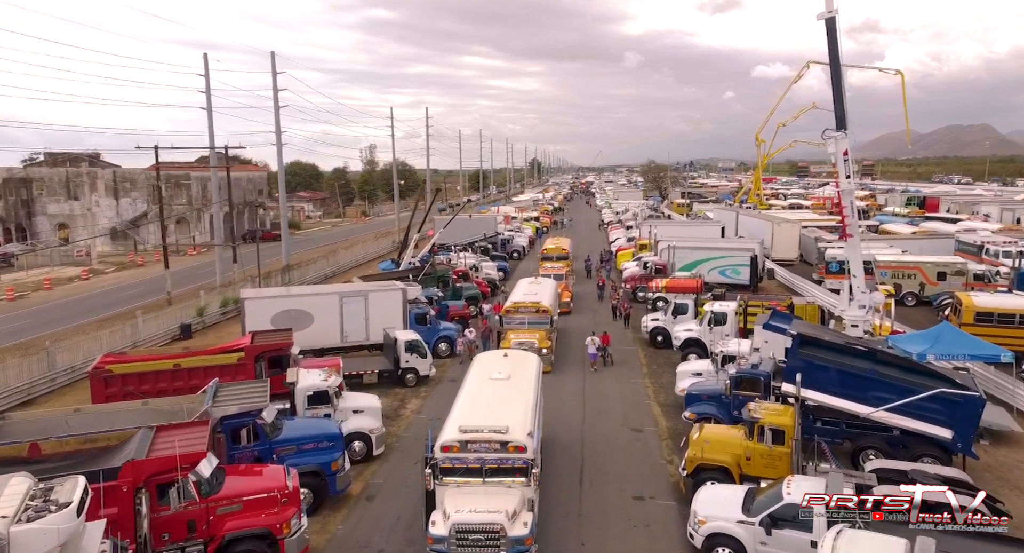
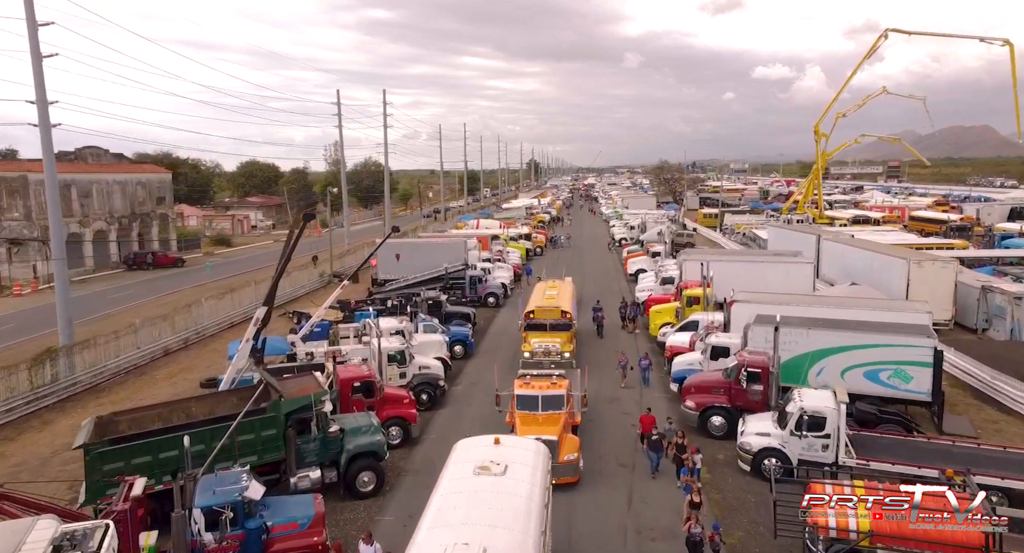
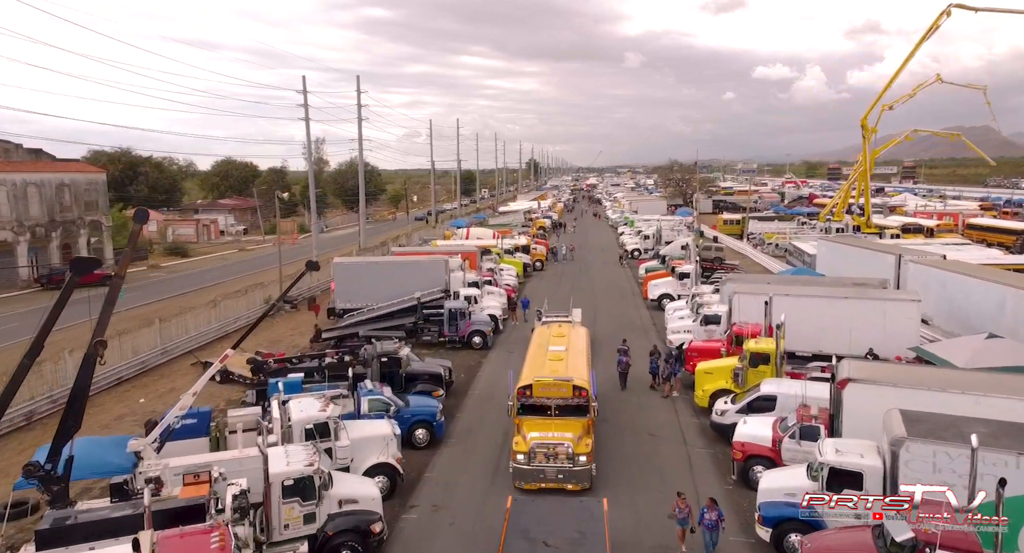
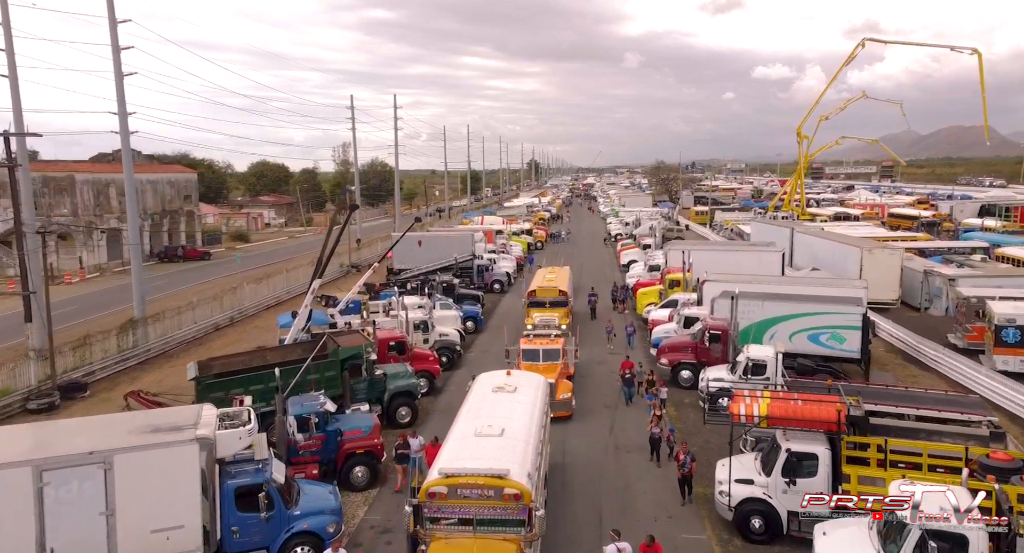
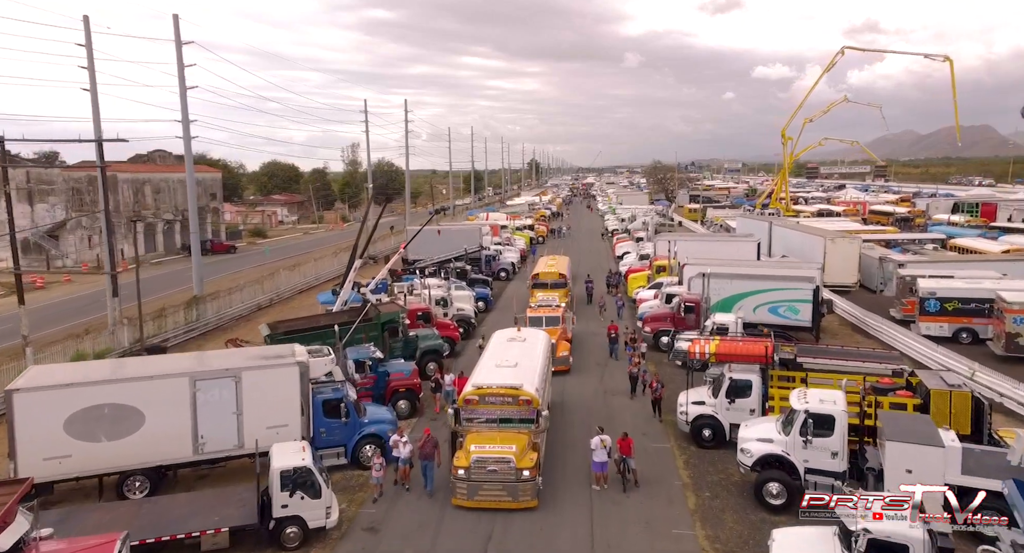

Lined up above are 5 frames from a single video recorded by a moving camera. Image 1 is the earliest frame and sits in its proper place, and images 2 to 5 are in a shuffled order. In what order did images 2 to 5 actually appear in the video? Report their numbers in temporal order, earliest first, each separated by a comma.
5, 4, 2, 3
